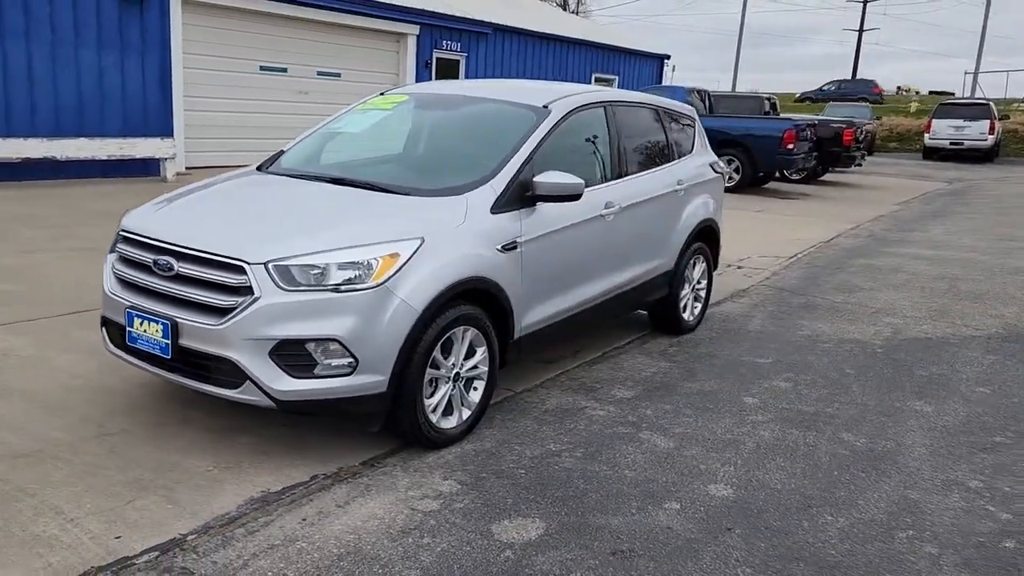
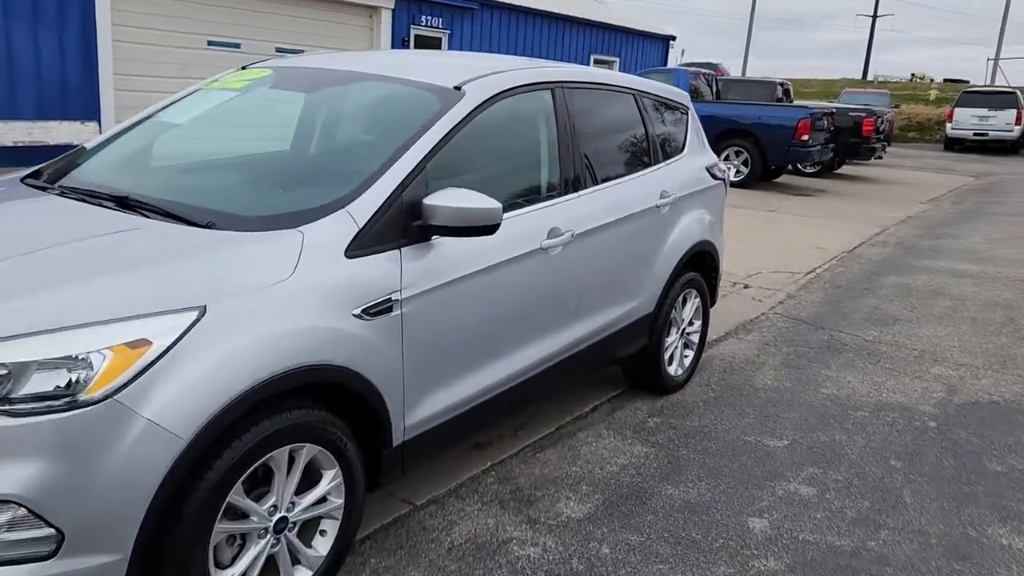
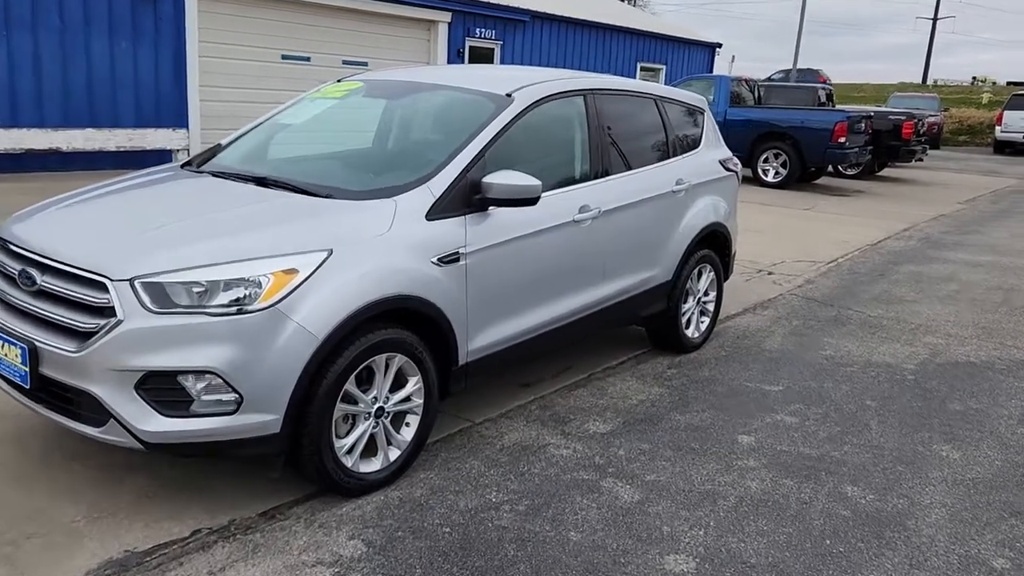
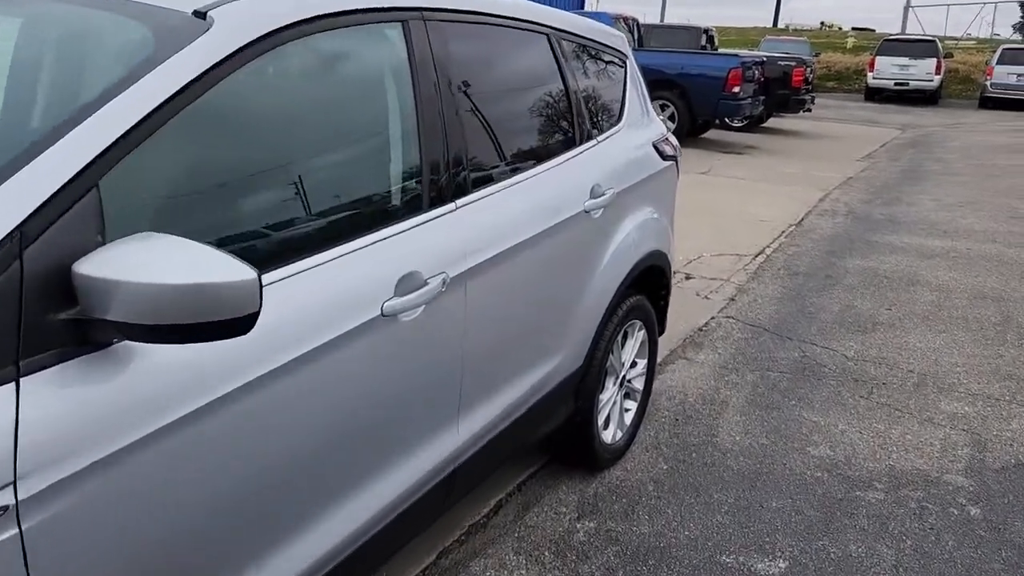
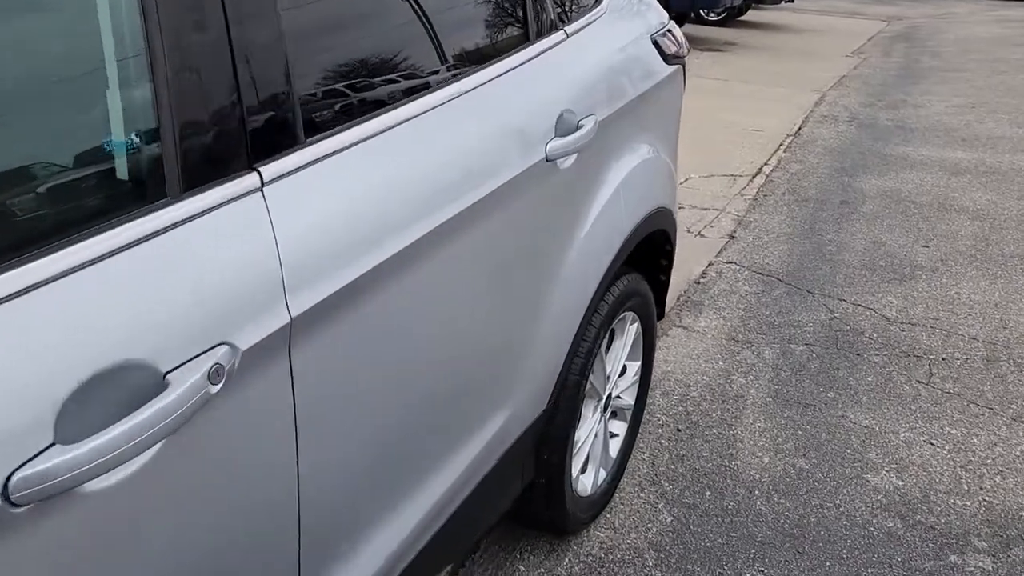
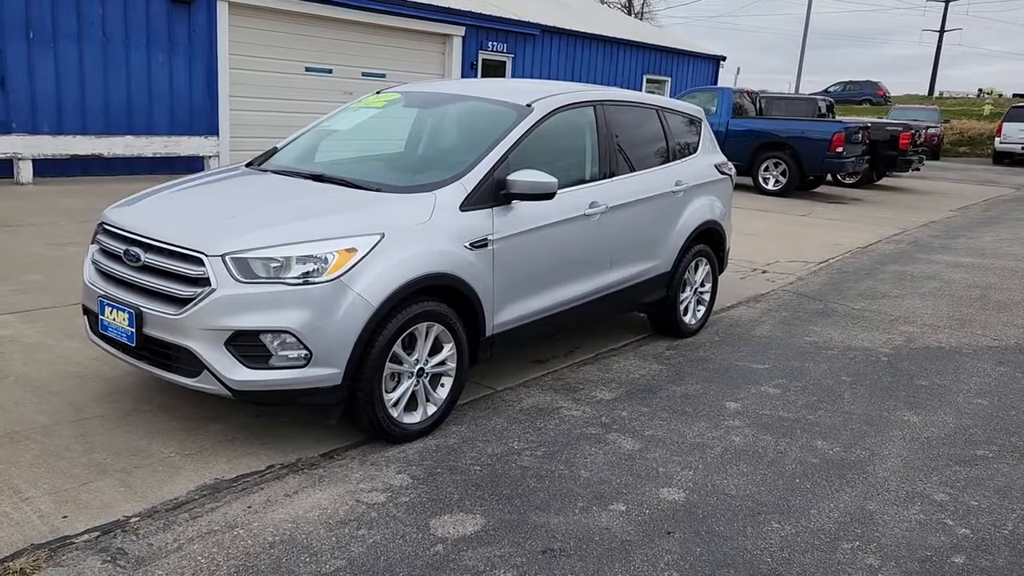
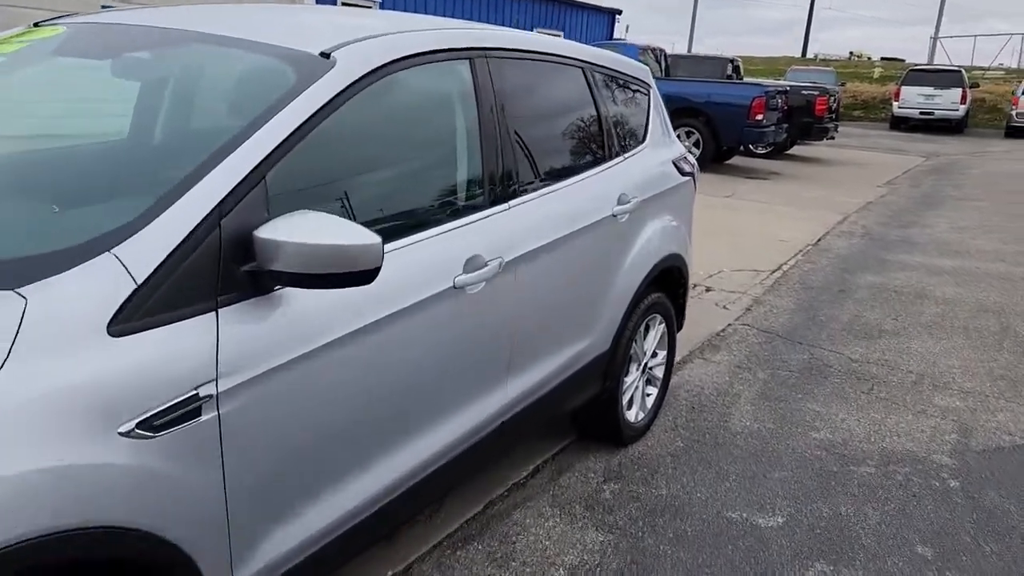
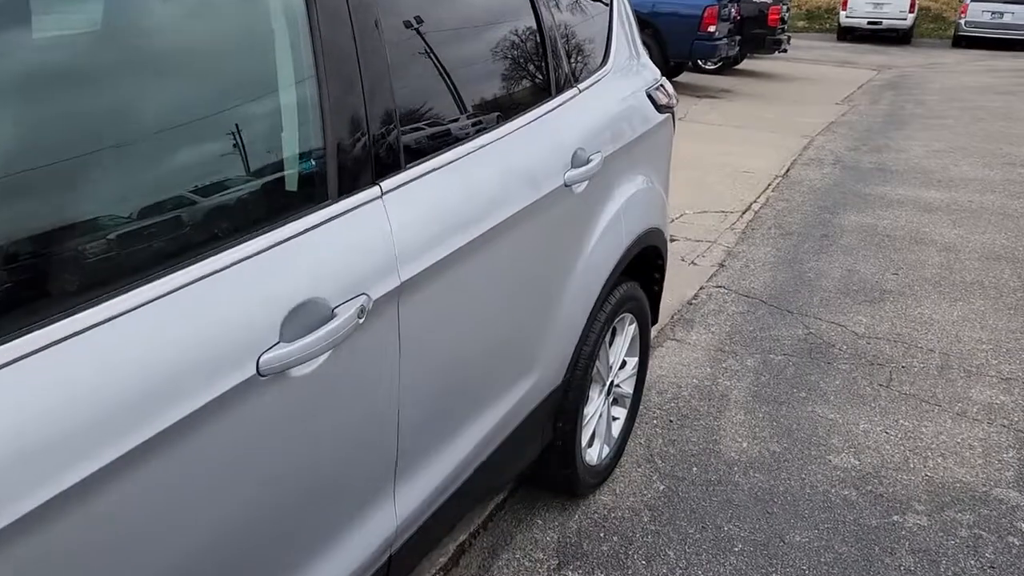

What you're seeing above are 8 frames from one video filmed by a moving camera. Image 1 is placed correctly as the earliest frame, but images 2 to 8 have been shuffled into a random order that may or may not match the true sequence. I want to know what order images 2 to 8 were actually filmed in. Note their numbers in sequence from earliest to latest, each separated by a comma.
6, 3, 2, 7, 4, 8, 5
